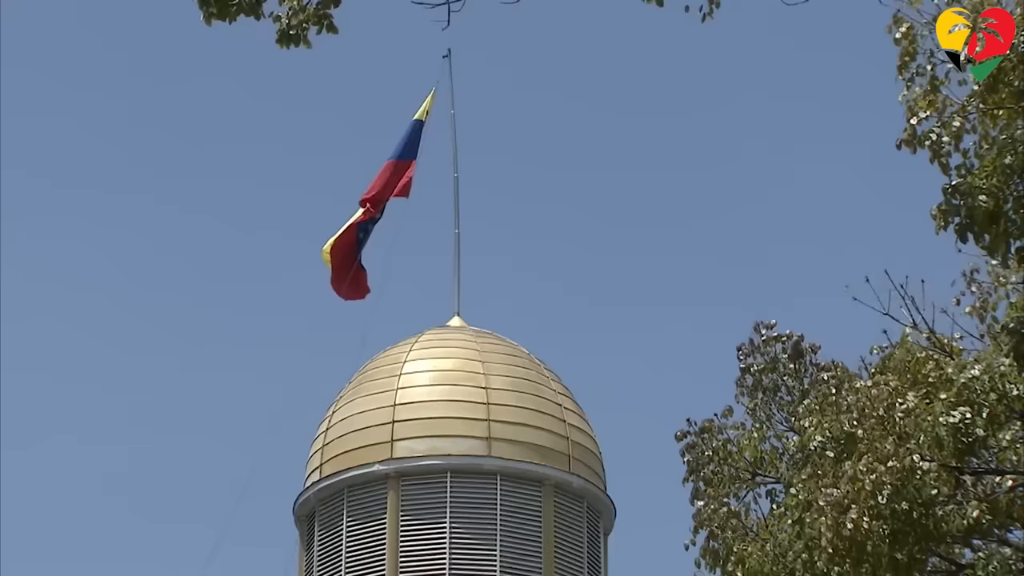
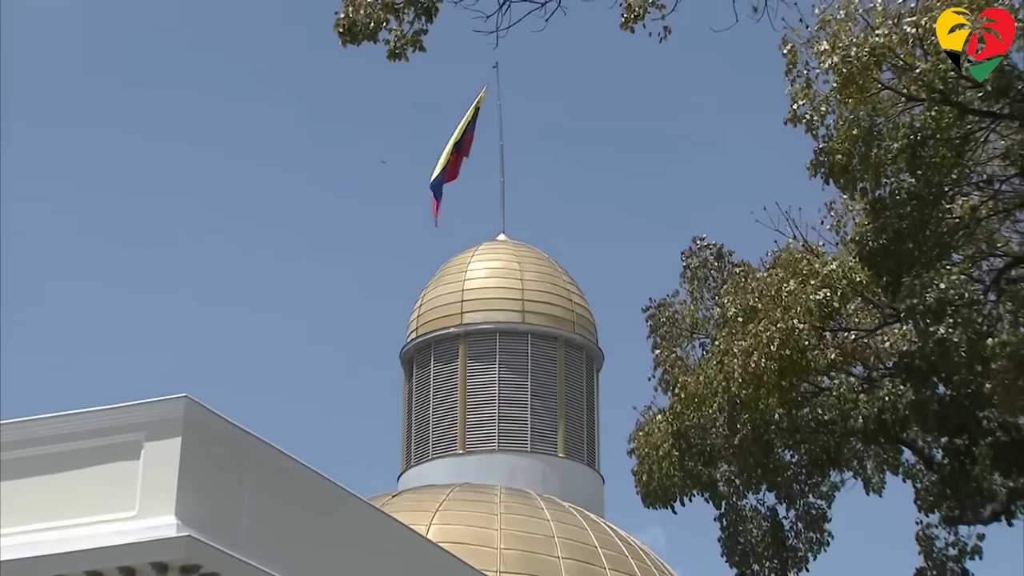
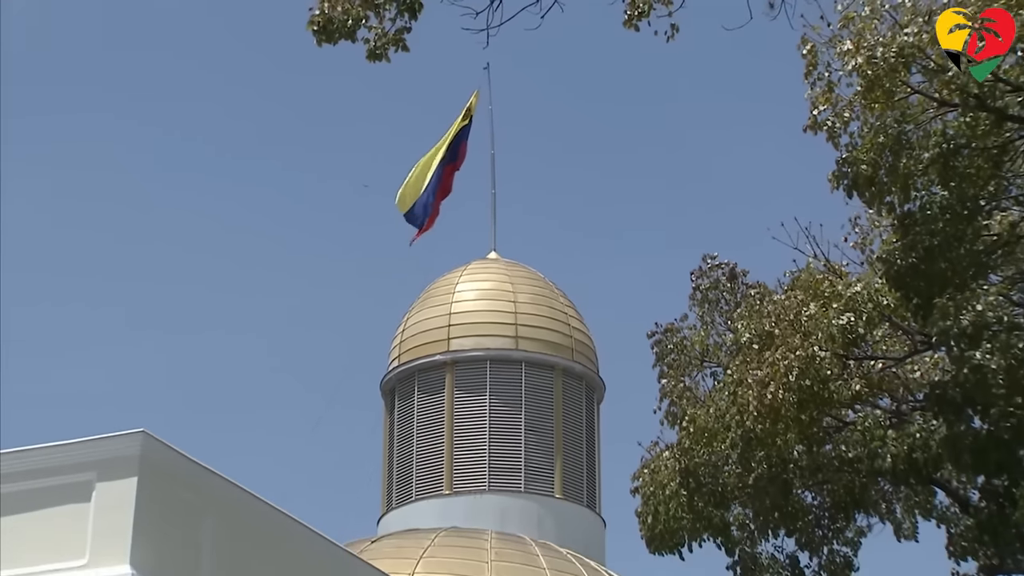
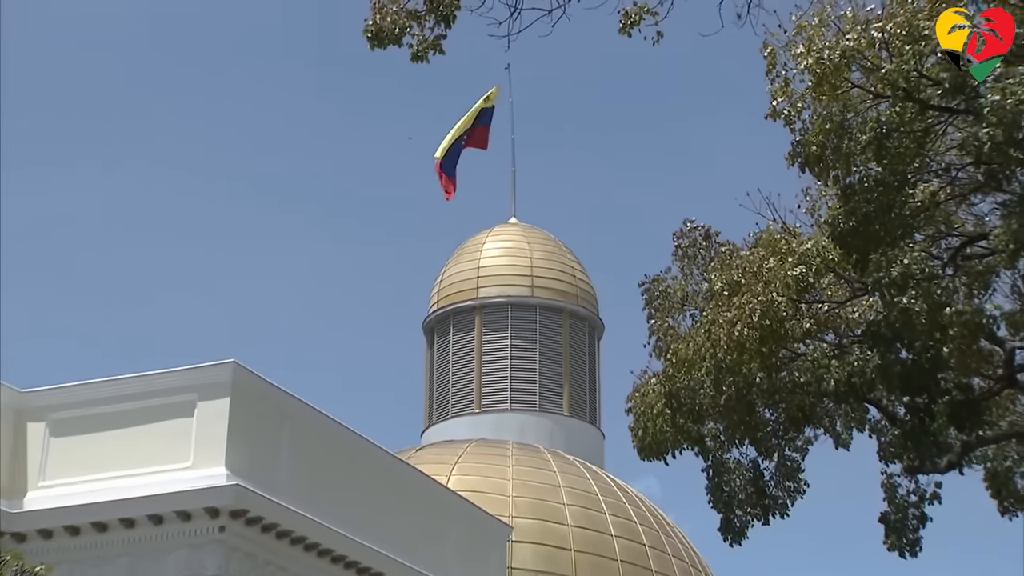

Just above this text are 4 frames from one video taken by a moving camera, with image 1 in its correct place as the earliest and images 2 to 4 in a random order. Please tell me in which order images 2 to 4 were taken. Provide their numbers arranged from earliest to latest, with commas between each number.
3, 2, 4
